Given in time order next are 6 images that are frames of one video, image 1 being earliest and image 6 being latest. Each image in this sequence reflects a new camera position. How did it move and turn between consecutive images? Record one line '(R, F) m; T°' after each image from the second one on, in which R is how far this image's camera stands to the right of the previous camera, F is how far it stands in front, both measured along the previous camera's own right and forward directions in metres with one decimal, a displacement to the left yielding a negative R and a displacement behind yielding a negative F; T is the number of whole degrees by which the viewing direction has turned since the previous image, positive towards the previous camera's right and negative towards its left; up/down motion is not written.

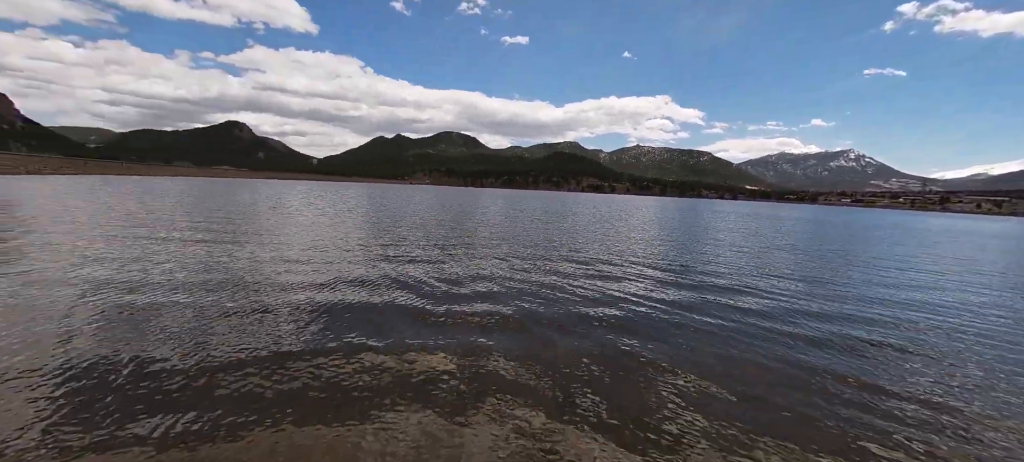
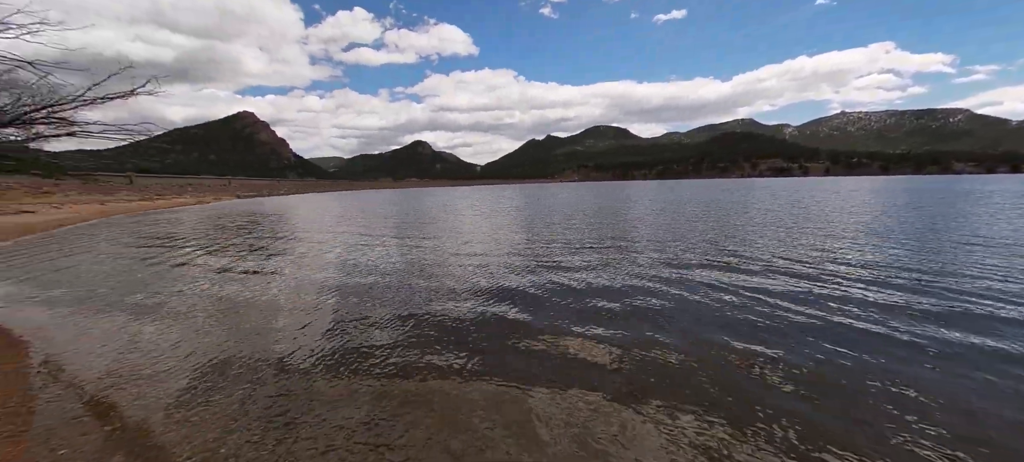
(+1.0, +0.5) m; -24°
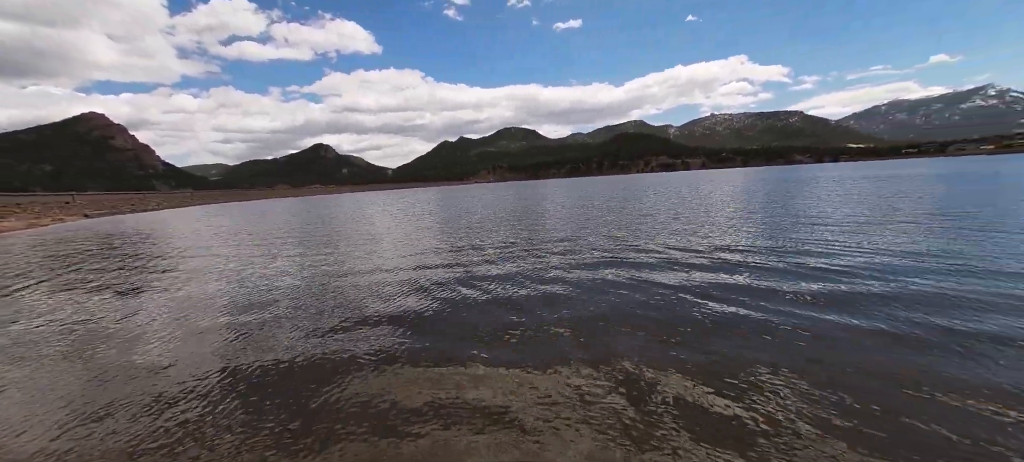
(-0.6, -0.2) m; +13°
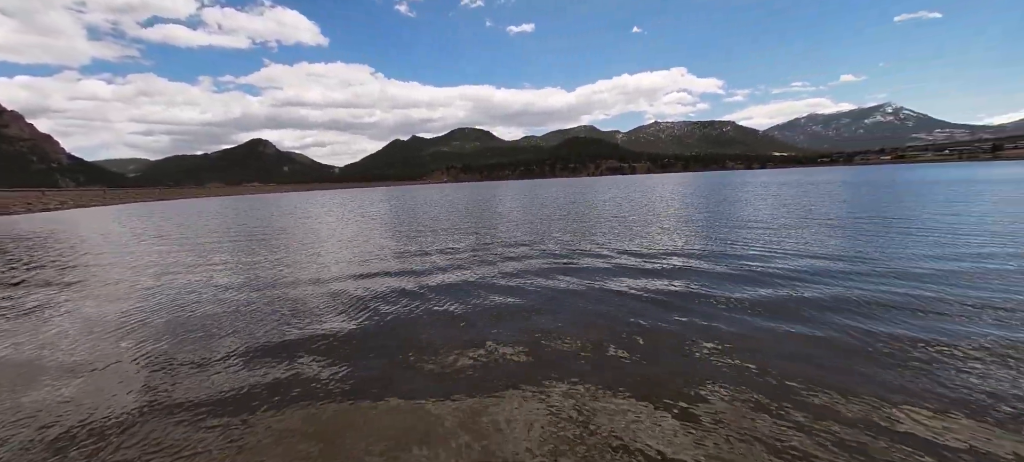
(-0.3, 0.0) m; +7°
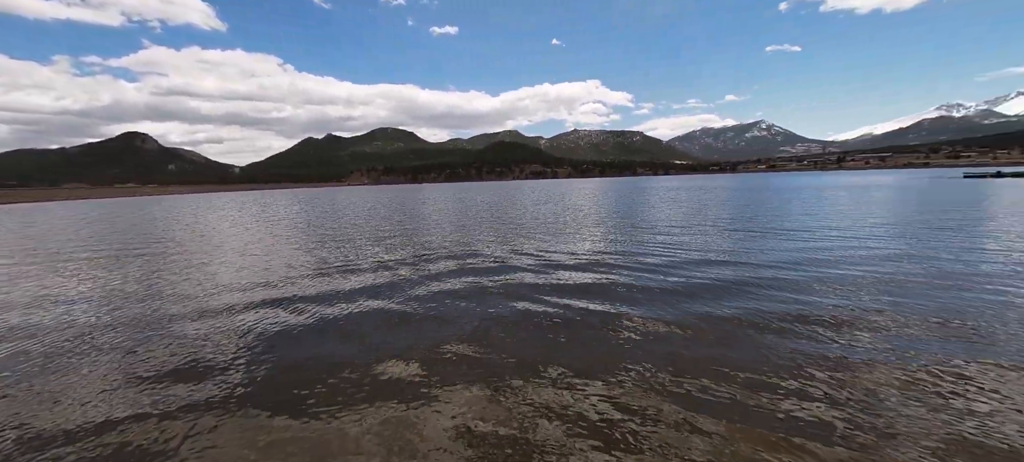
(-0.7, 0.0) m; +12°
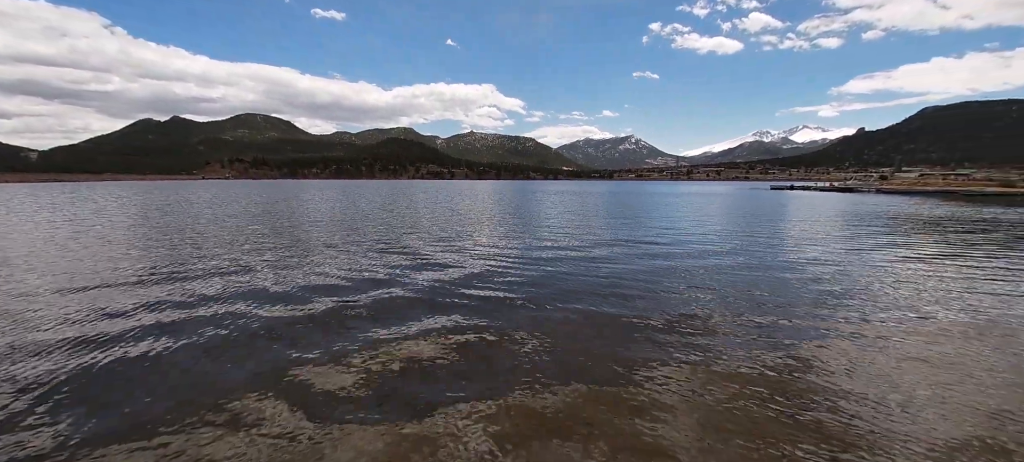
(-1.1, +0.3) m; +17°
